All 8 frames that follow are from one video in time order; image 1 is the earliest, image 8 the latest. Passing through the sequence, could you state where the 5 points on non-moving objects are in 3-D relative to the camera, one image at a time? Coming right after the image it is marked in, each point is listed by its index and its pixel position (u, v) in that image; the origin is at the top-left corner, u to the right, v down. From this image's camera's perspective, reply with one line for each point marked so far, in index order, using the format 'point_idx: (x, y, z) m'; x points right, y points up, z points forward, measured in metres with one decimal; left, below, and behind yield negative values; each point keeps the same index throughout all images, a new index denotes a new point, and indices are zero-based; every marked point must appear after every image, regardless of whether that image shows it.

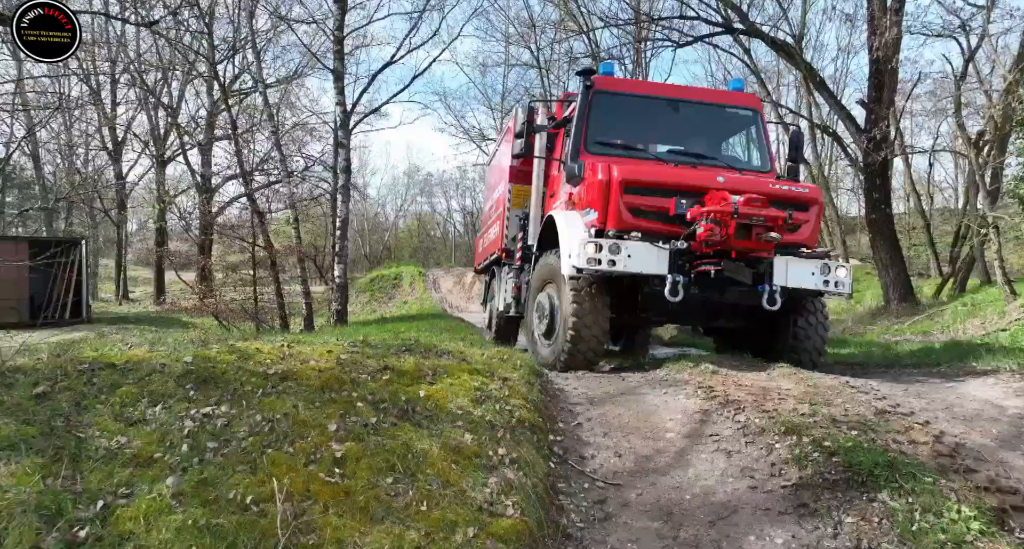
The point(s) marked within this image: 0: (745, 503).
0: (+1.2, -1.2, +3.2) m
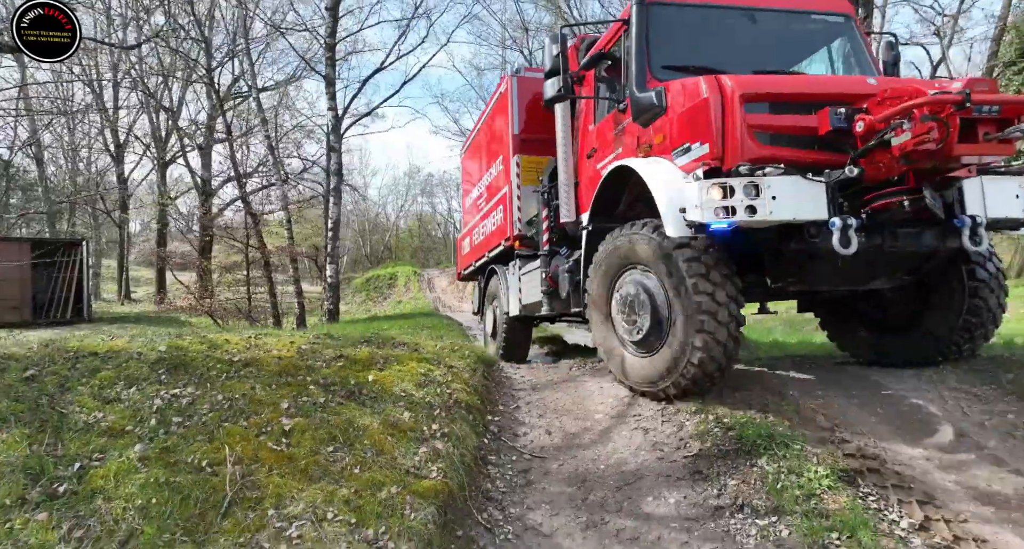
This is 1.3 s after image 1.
0: (+0.8, -1.2, +3.6) m
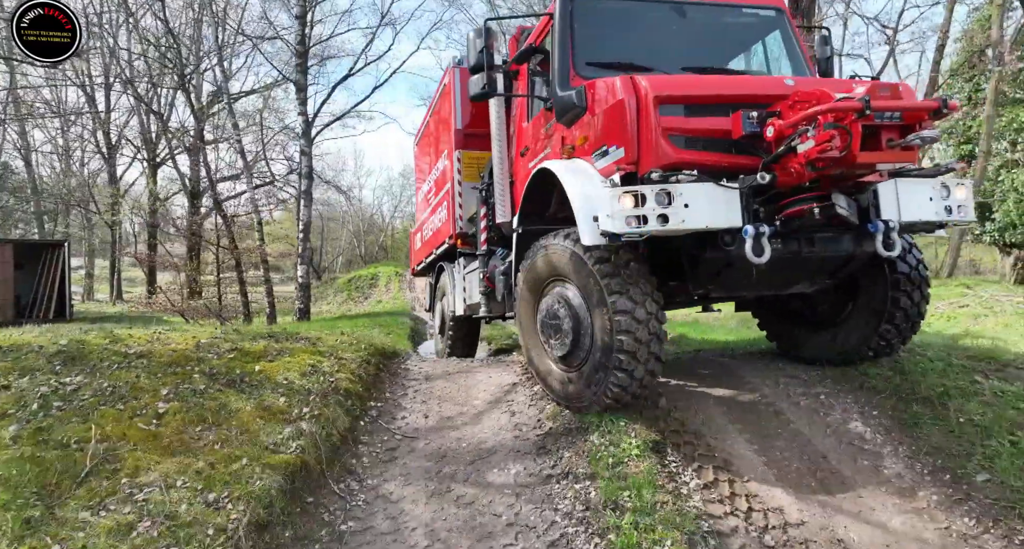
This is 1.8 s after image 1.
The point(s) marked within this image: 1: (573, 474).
0: (-0.1, -1.2, +4.0) m
1: (+0.4, -1.2, +3.5) m
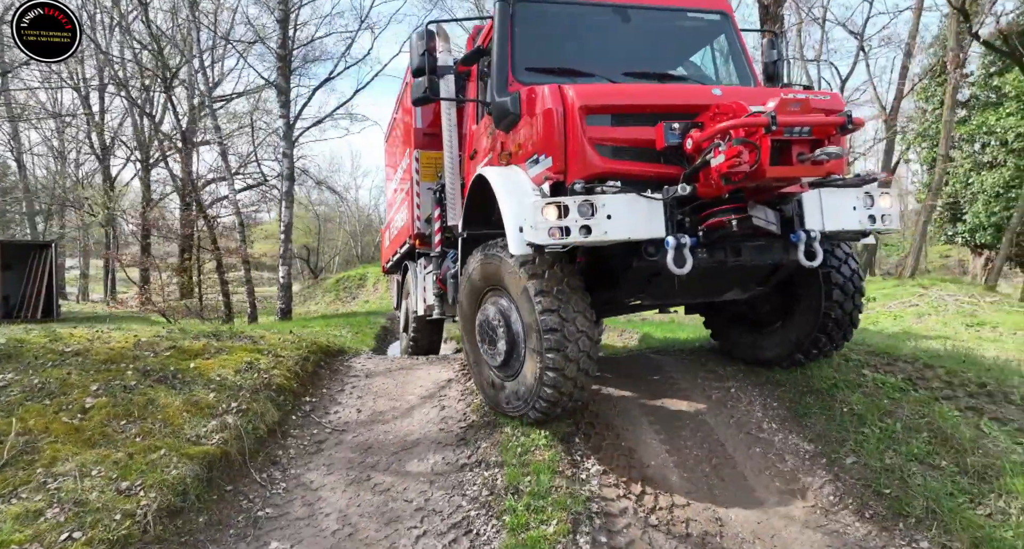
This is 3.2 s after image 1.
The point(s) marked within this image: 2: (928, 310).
0: (-0.6, -1.1, +4.2) m
1: (-0.2, -1.2, +3.7) m
2: (+7.4, -0.6, +10.6) m
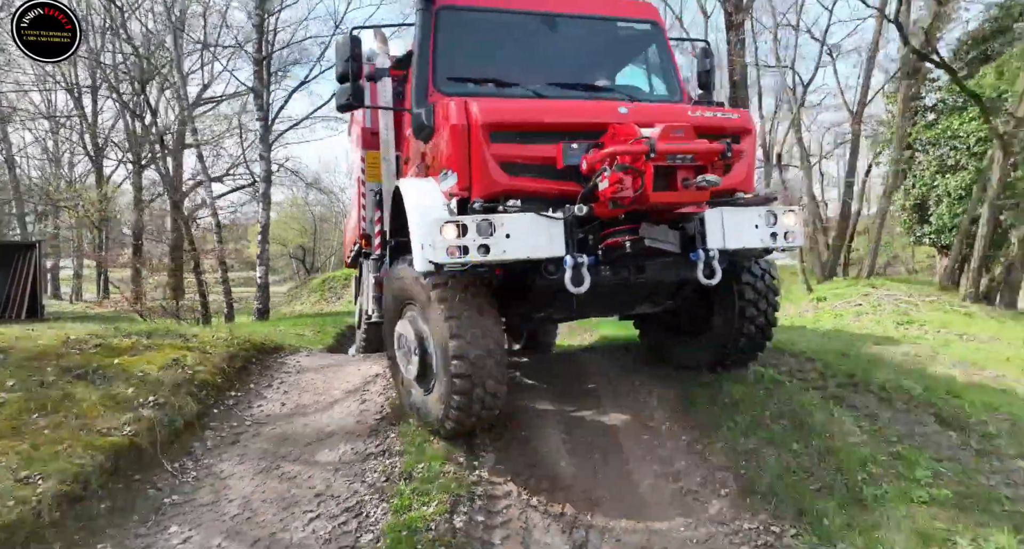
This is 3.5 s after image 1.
0: (-1.2, -1.1, +4.4) m
1: (-0.8, -1.1, +3.9) m
2: (+6.5, -0.6, +11.1) m
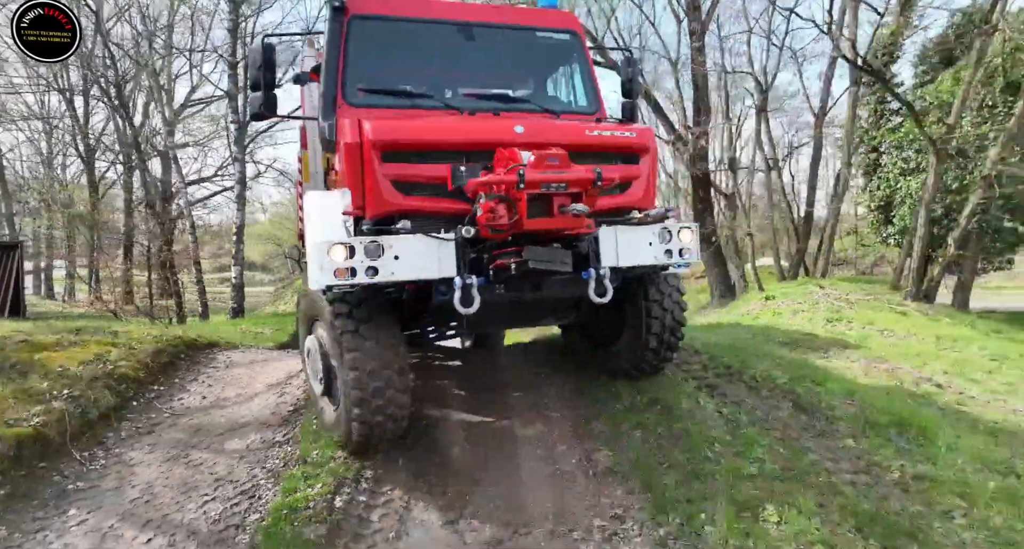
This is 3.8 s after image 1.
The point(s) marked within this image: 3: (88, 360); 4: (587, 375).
0: (-1.9, -1.1, +4.5) m
1: (-1.5, -1.1, +4.1) m
2: (+5.6, -0.6, +11.5) m
3: (-3.5, -0.7, +4.9) m
4: (+0.6, -0.8, +4.7) m
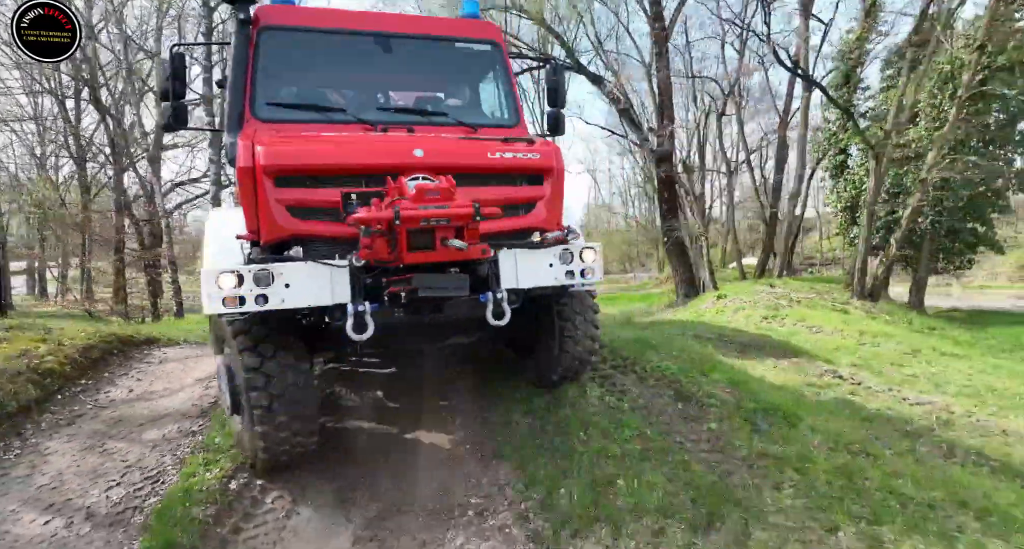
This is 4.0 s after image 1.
0: (-2.6, -1.1, +4.7) m
1: (-2.2, -1.1, +4.3) m
2: (+4.7, -0.6, +11.9) m
3: (-4.2, -0.7, +5.0) m
4: (-0.1, -0.8, +5.0) m
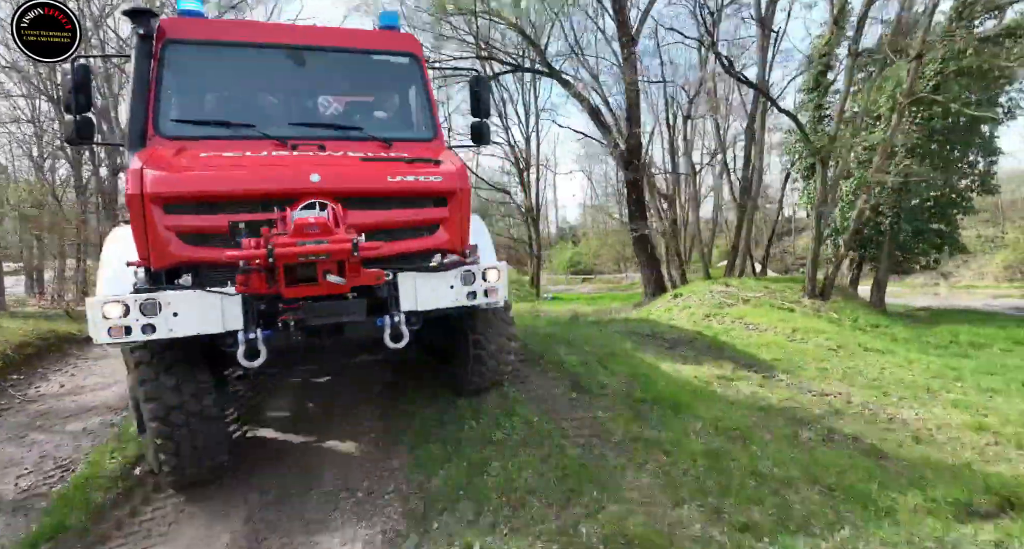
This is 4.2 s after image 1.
0: (-3.3, -1.1, +4.9) m
1: (-2.8, -1.1, +4.4) m
2: (+3.8, -0.6, +12.3) m
3: (-4.8, -0.6, +5.1) m
4: (-0.8, -0.7, +5.2) m
